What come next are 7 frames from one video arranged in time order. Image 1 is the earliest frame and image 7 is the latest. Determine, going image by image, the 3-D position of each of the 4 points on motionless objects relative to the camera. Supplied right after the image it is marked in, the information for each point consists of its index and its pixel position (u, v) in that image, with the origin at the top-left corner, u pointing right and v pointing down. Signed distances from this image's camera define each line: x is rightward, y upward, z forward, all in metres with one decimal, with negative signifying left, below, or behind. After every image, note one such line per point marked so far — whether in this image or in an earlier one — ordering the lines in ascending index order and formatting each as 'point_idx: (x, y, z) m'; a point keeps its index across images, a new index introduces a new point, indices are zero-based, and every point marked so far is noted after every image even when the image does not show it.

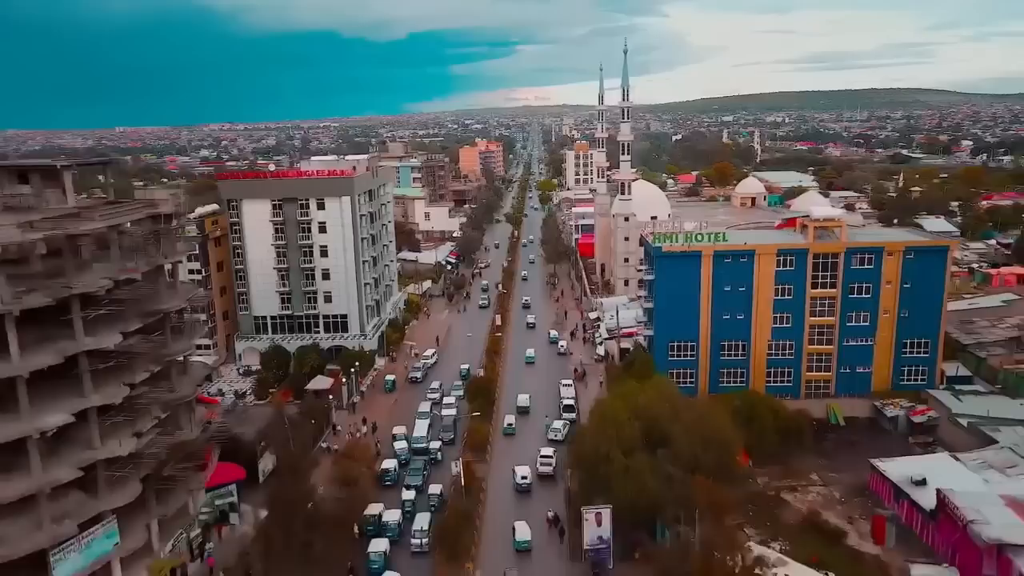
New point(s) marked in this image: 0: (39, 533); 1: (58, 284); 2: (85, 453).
0: (-12.0, -6.2, +19.4) m
1: (-11.7, +0.2, +19.6) m
2: (-11.5, -4.3, +20.4) m
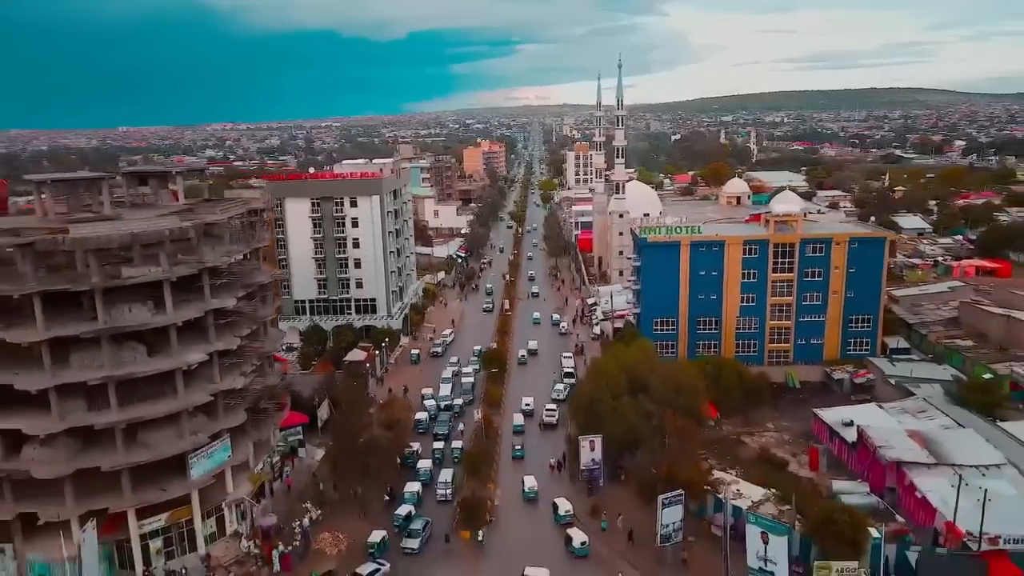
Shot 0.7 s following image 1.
0: (-11.5, -5.3, +26.4) m
1: (-11.2, +1.1, +26.7) m
2: (-11.0, -3.4, +27.4) m
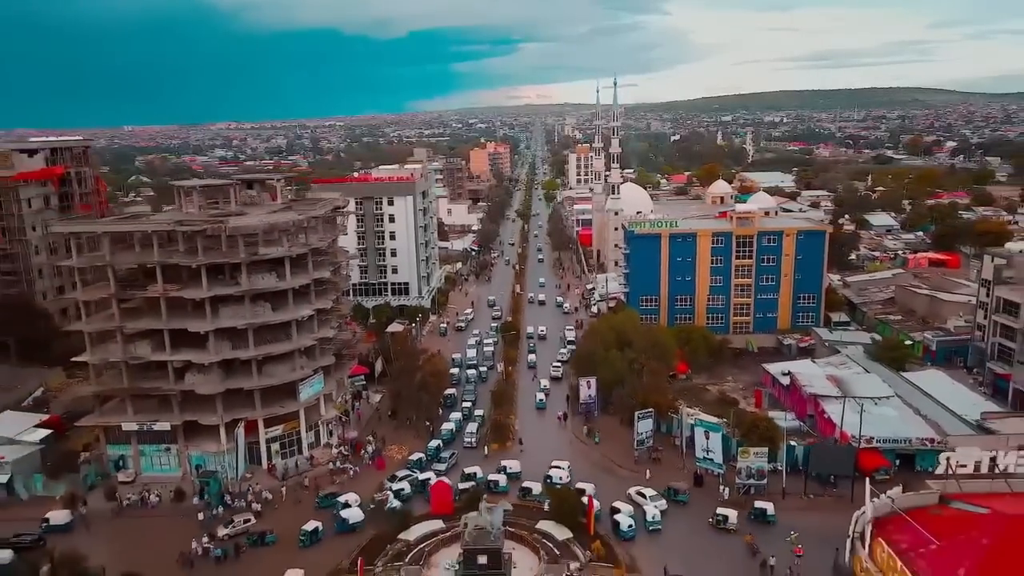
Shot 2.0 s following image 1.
0: (-10.6, -4.1, +36.8) m
1: (-10.3, +2.3, +37.1) m
2: (-10.1, -2.2, +37.8) m
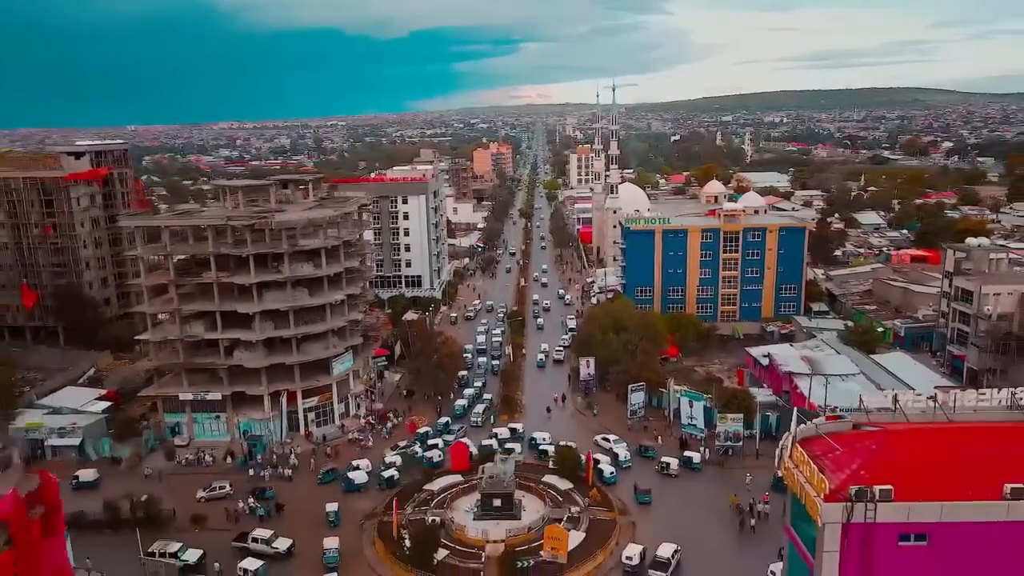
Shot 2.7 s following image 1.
0: (-10.2, -3.4, +41.8) m
1: (-9.9, +2.9, +42.0) m
2: (-9.7, -1.5, +42.7) m
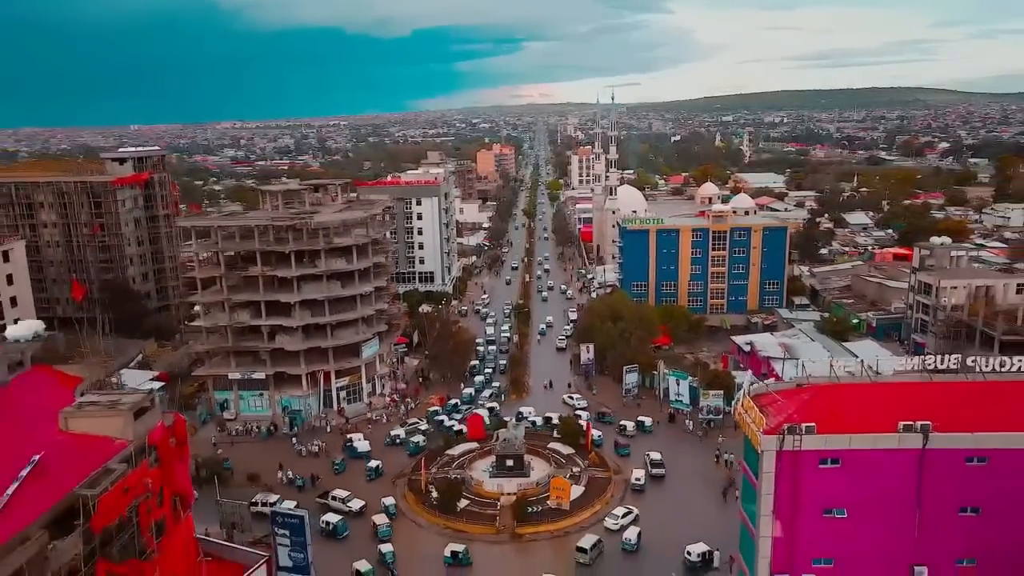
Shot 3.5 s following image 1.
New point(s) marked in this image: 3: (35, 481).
0: (-9.7, -3.0, +47.2) m
1: (-9.3, +3.4, +47.4) m
2: (-9.1, -1.1, +48.2) m
3: (-11.3, -4.6, +17.7) m
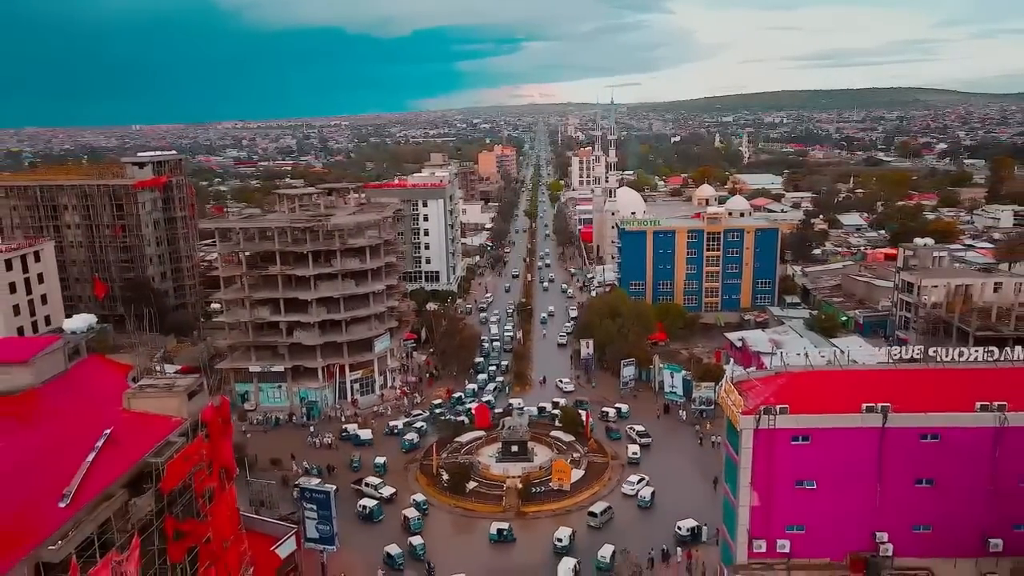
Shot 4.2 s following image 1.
0: (-9.4, -2.9, +50.1) m
1: (-9.1, +3.5, +50.3) m
2: (-8.9, -1.0, +51.0) m
3: (-11.1, -4.4, +20.5) m
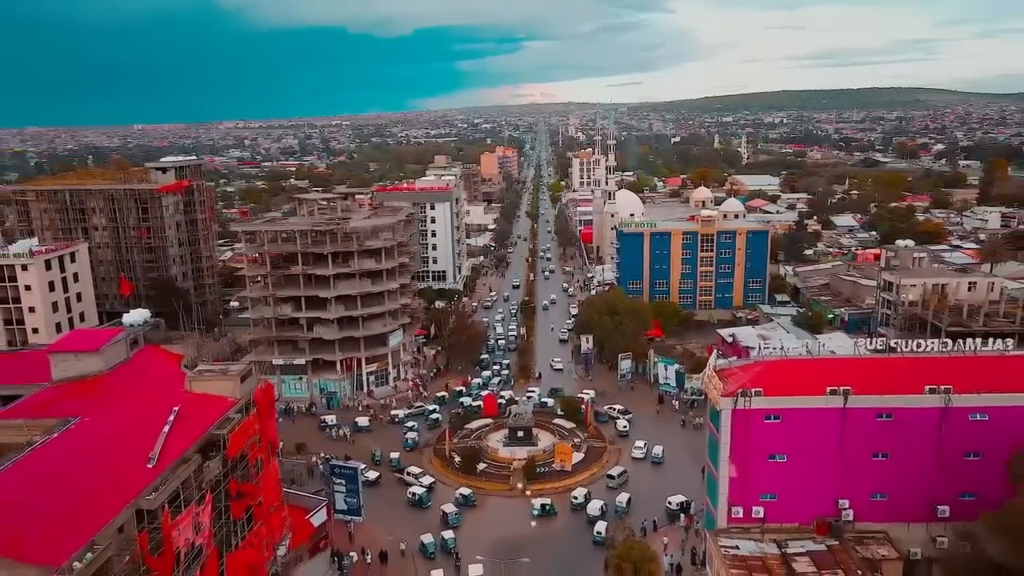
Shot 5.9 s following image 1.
0: (-9.0, -2.8, +53.7) m
1: (-8.7, +3.6, +53.9) m
2: (-8.5, -0.9, +54.7) m
3: (-10.8, -4.4, +24.2) m
